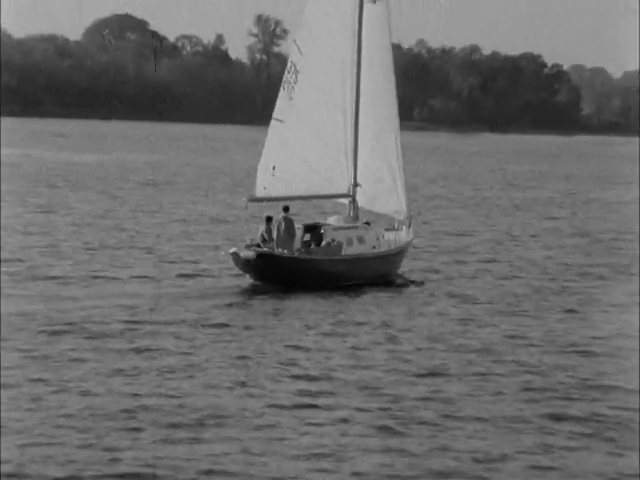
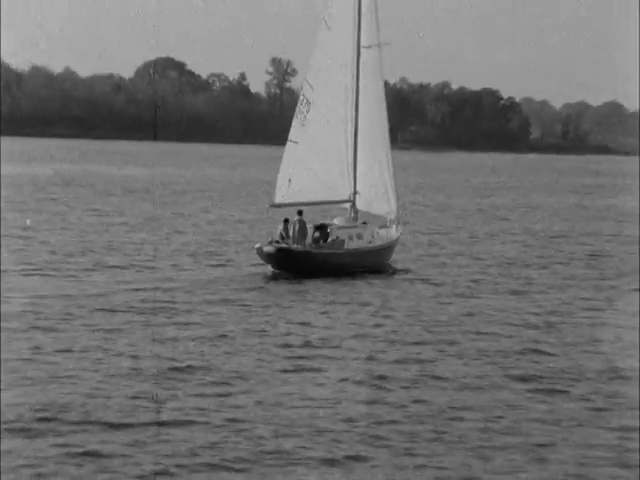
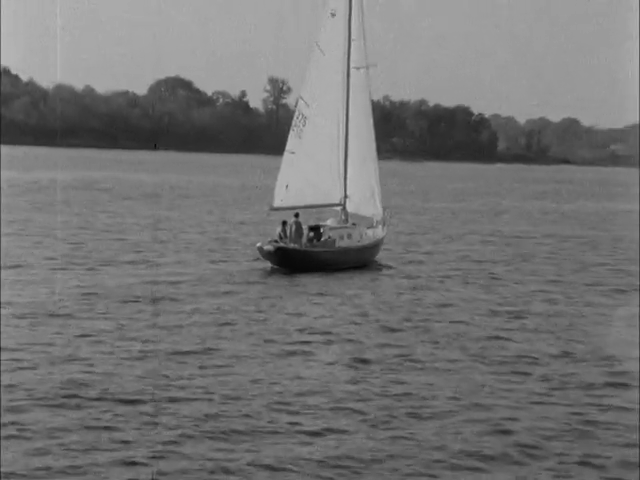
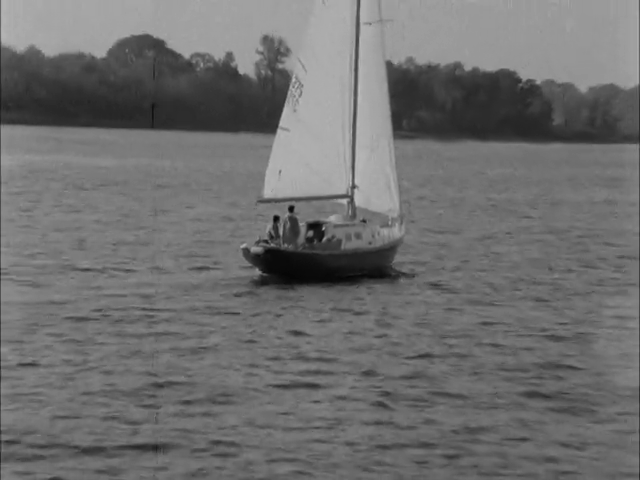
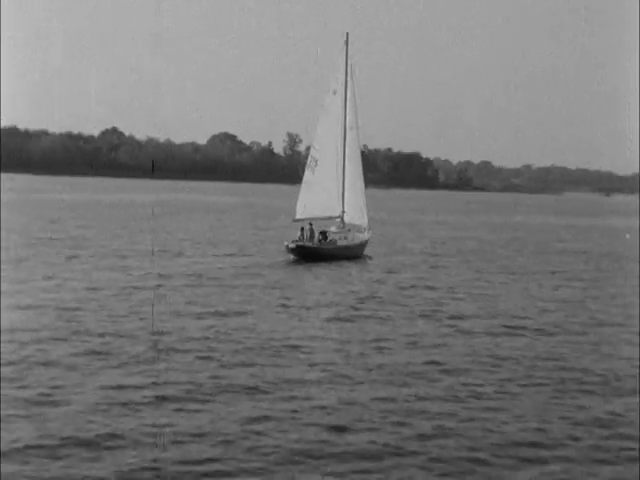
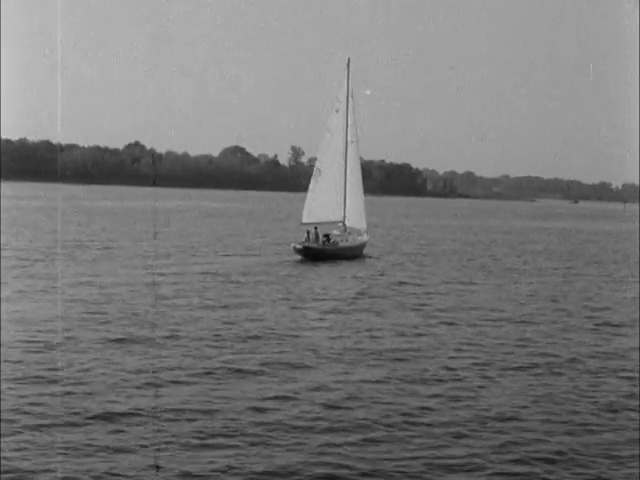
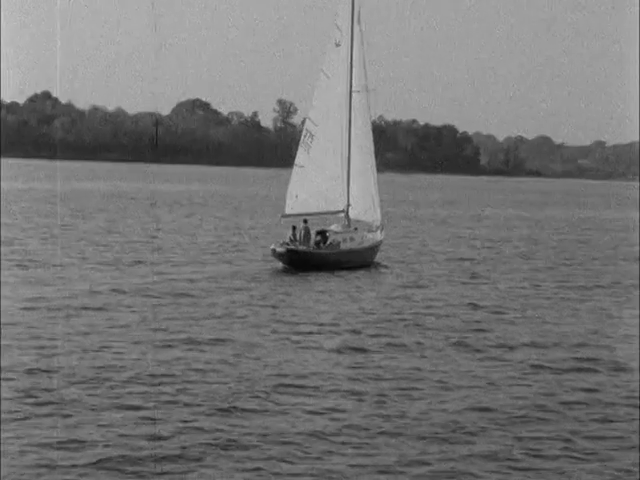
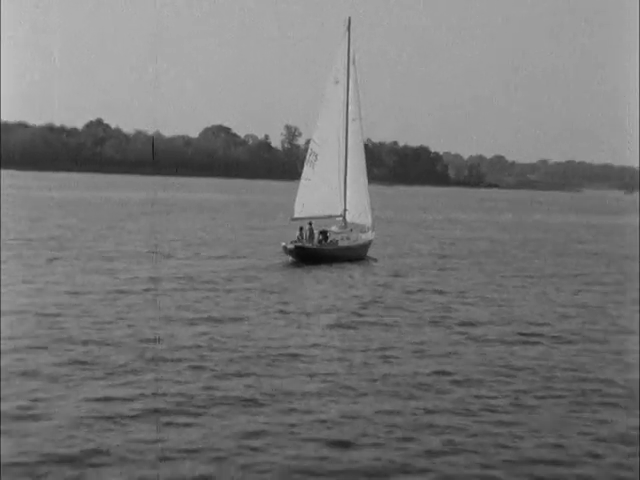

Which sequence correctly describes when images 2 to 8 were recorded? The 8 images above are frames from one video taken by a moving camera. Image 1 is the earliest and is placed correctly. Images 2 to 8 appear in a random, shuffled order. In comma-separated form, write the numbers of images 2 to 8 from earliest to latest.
4, 2, 3, 7, 8, 5, 6
